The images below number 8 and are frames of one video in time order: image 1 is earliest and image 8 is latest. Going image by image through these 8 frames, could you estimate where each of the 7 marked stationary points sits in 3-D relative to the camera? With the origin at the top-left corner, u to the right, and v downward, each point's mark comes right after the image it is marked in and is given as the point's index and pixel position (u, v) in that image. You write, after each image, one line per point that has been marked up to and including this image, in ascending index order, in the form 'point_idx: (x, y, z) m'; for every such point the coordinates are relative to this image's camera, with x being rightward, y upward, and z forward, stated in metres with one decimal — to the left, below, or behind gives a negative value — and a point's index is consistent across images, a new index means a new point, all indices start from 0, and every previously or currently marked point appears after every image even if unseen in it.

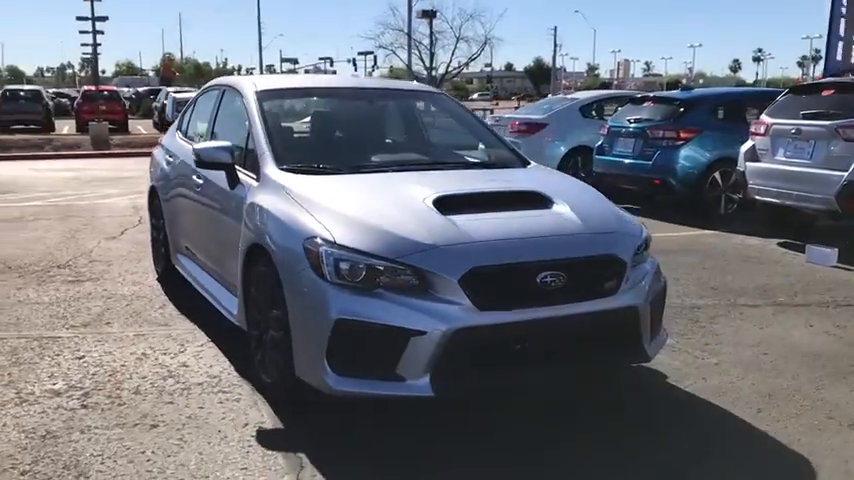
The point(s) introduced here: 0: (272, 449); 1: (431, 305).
0: (-0.8, -1.0, +4.1) m
1: (0.0, -0.3, +4.0) m
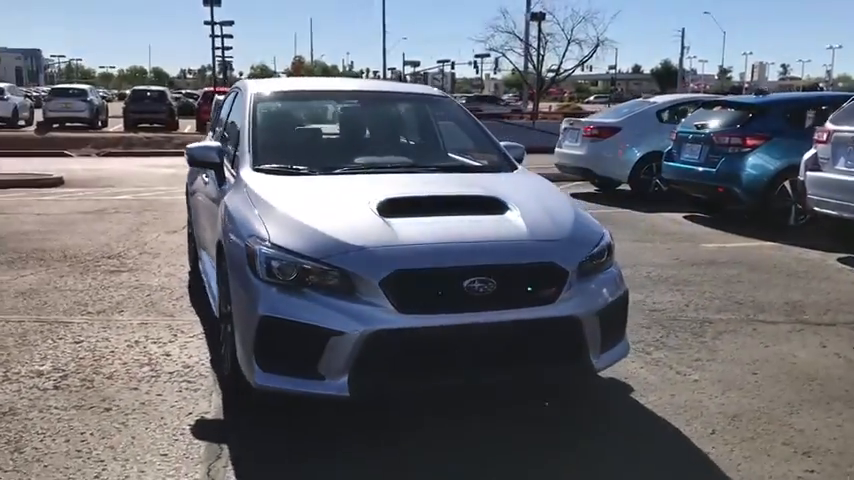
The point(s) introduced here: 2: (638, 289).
0: (-1.2, -1.0, +4.3) m
1: (-0.4, -0.3, +4.1) m
2: (+2.0, -0.5, +7.7) m
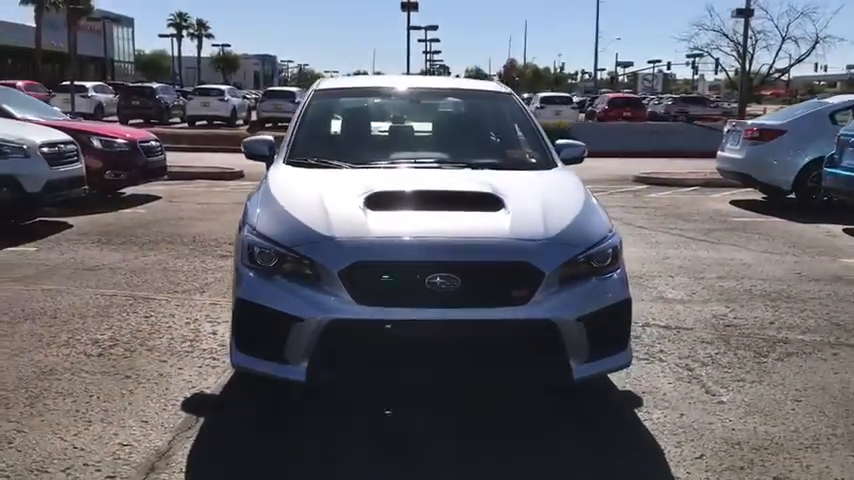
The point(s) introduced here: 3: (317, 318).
0: (-1.3, -0.9, +4.6) m
1: (-0.6, -0.3, +4.2) m
2: (+2.6, -0.5, +7.1) m
3: (-0.6, -0.4, +4.2) m
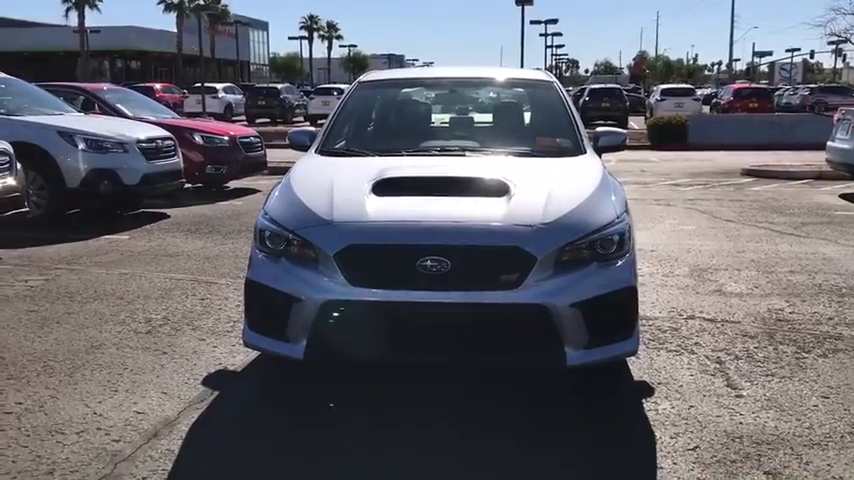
0: (-1.3, -0.8, +4.9) m
1: (-0.6, -0.2, +4.4) m
2: (+3.0, -0.5, +6.8) m
3: (-0.6, -0.3, +4.3) m
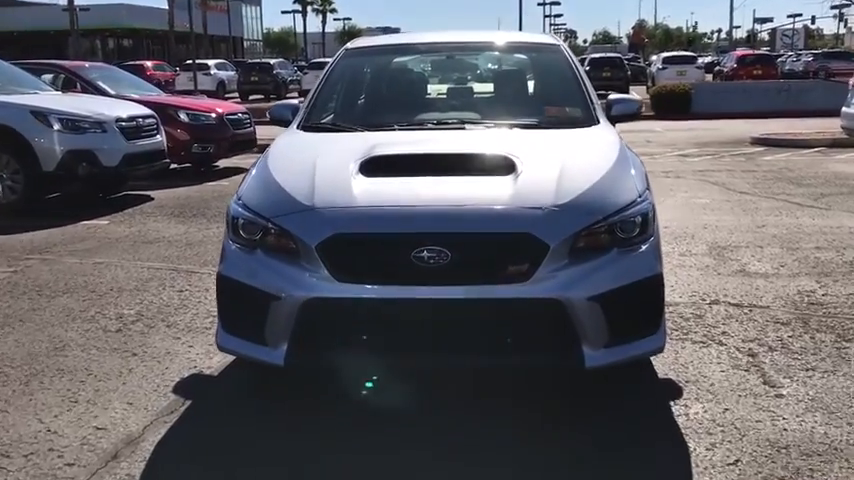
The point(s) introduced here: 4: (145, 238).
0: (-1.3, -0.8, +4.3) m
1: (-0.6, -0.1, +3.8) m
2: (+3.0, -0.3, +6.2) m
3: (-0.6, -0.3, +3.8) m
4: (-2.8, 0.0, +8.4) m
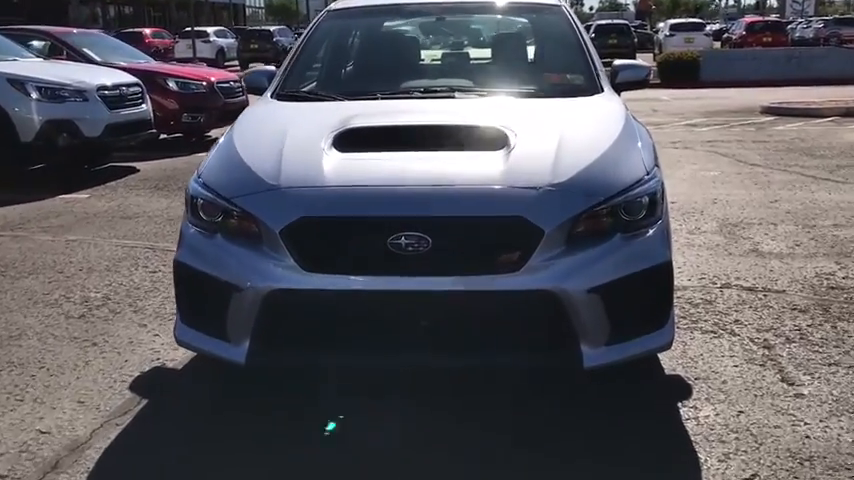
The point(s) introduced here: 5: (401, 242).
0: (-1.4, -0.7, +3.9) m
1: (-0.7, -0.1, +3.4) m
2: (+2.9, -0.1, +5.8) m
3: (-0.7, -0.2, +3.4) m
4: (-2.9, +0.3, +8.0) m
5: (-0.1, 0.0, +3.3) m
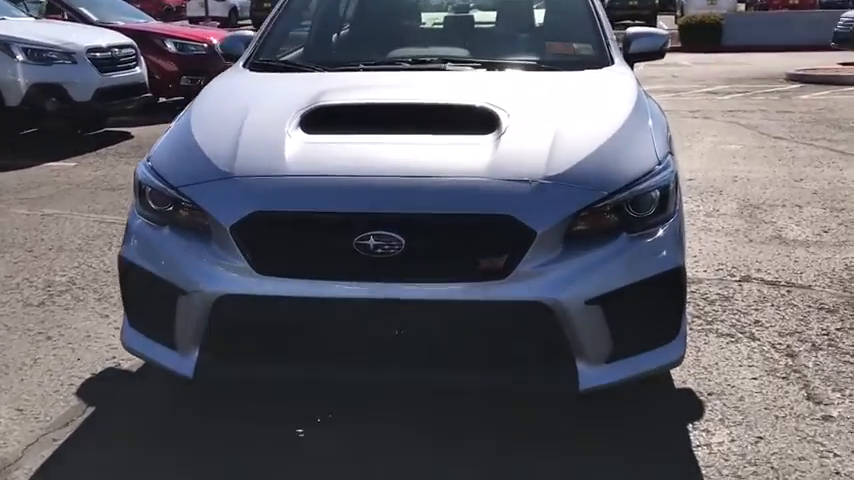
0: (-1.5, -0.7, +3.5) m
1: (-0.8, -0.1, +3.0) m
2: (+2.8, -0.1, +5.3) m
3: (-0.8, -0.2, +2.9) m
4: (-2.9, +0.5, +7.5) m
5: (-0.2, 0.0, +2.8) m
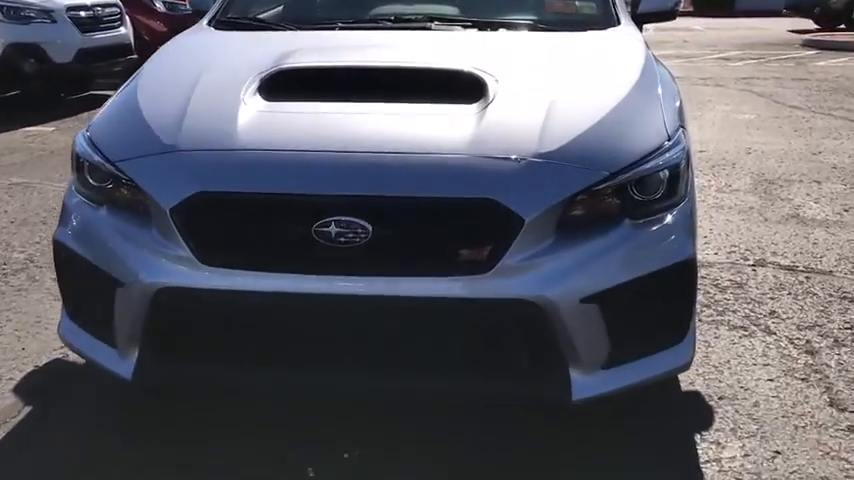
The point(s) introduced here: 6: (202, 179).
0: (-1.6, -0.6, +3.2) m
1: (-0.9, 0.0, +2.6) m
2: (+2.8, +0.1, +4.9) m
3: (-0.9, -0.1, +2.6) m
4: (-2.9, +0.8, +7.1) m
5: (-0.3, 0.0, +2.4) m
6: (-0.7, +0.2, +2.5) m
